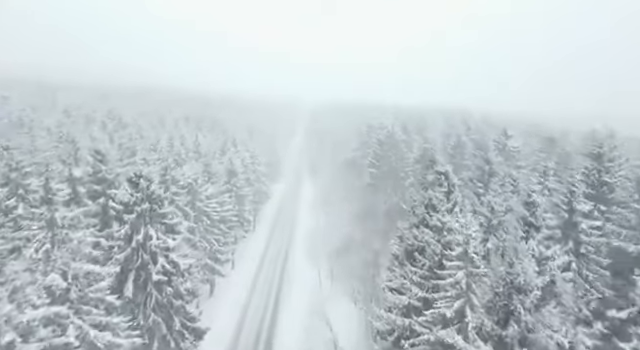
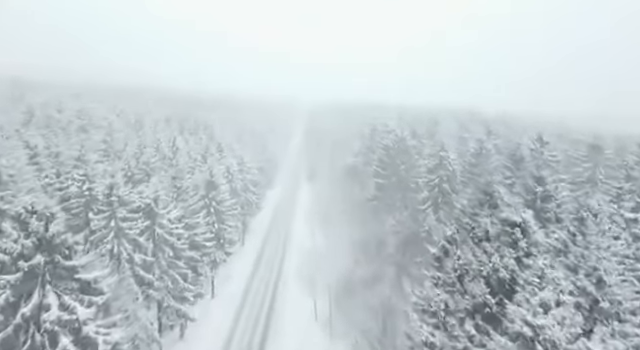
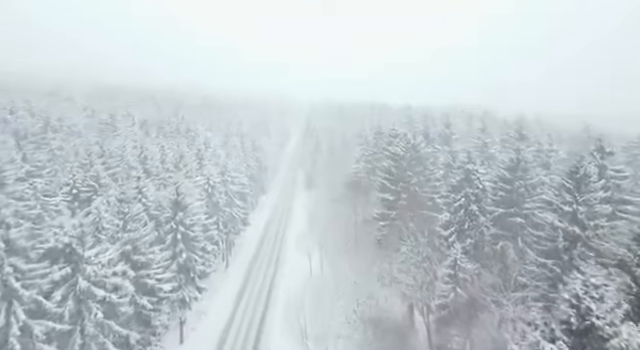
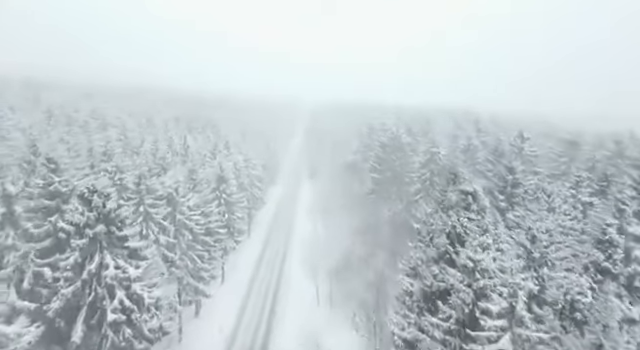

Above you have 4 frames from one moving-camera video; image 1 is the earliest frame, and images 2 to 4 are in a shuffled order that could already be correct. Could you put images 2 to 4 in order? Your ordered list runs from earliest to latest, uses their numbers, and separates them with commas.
4, 2, 3
